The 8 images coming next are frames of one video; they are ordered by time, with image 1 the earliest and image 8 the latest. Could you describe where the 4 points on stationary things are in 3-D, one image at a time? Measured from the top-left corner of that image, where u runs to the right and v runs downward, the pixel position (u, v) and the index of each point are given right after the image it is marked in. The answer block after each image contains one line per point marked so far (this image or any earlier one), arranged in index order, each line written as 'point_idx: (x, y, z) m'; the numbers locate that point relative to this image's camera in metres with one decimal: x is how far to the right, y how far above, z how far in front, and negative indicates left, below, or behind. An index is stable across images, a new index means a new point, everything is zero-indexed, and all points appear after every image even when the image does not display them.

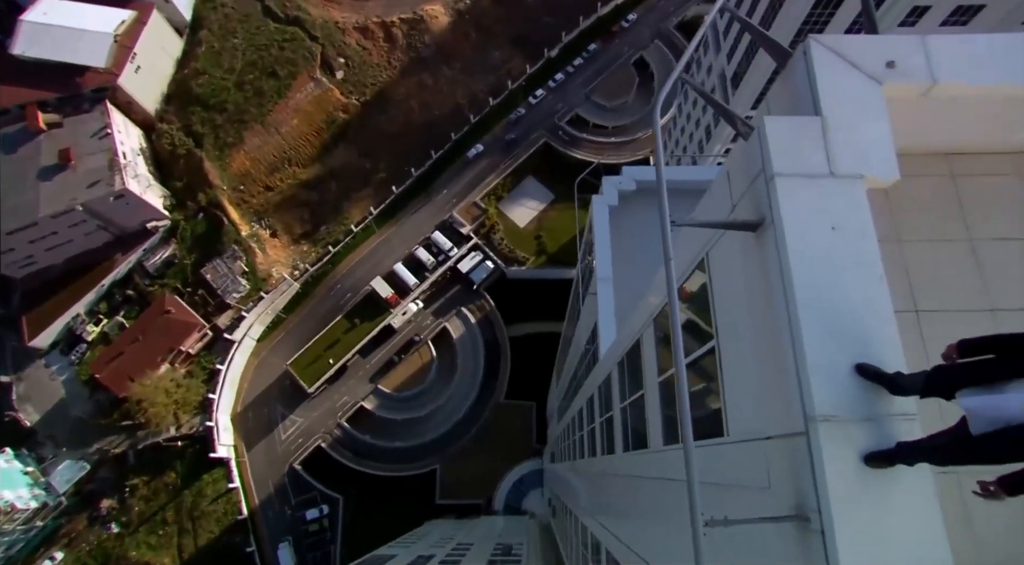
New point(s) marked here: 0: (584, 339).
0: (+1.7, -1.5, +16.8) m
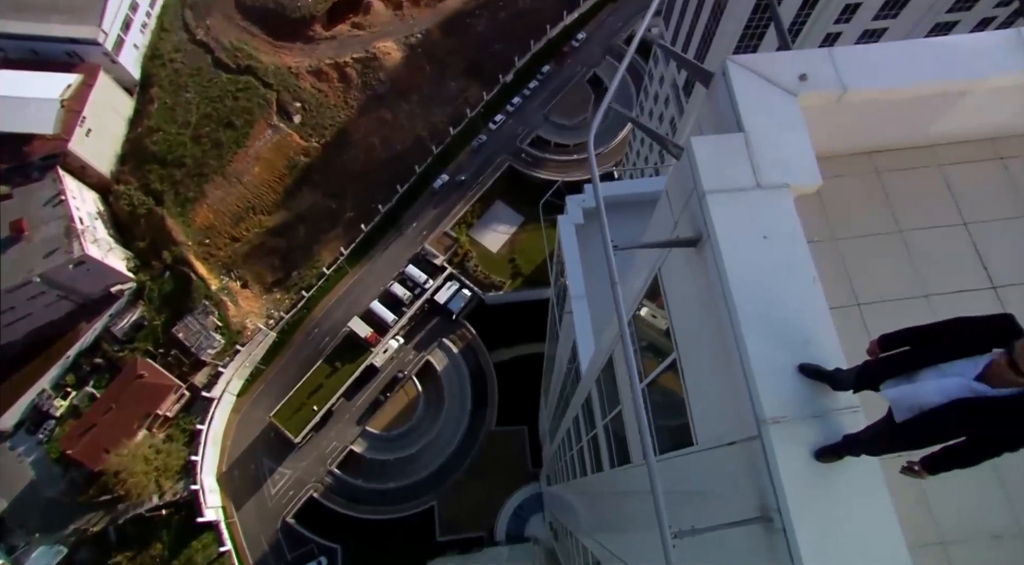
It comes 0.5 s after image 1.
0: (+1.3, -2.0, +16.7) m
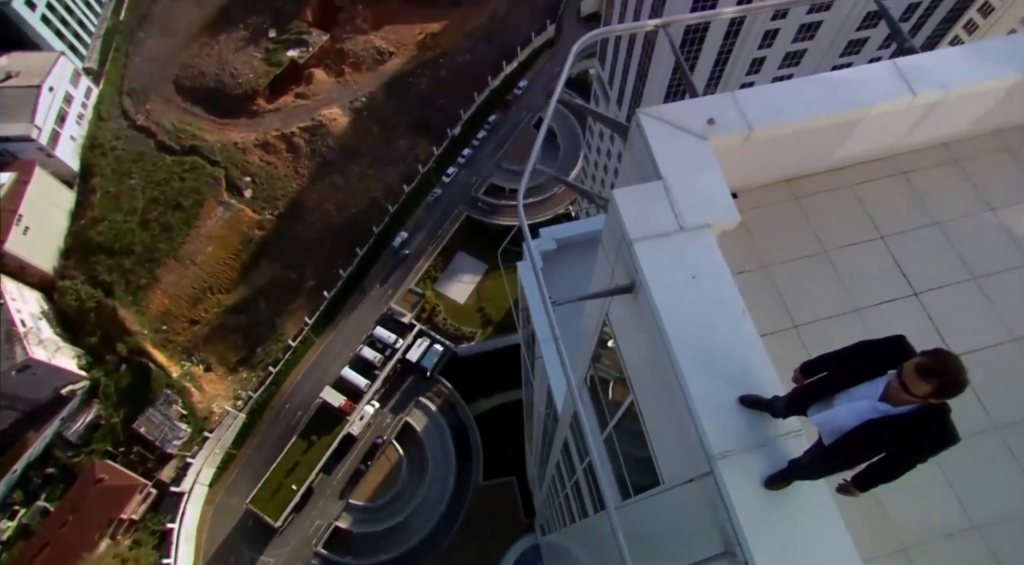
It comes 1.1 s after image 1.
0: (+0.8, -3.2, +16.4) m
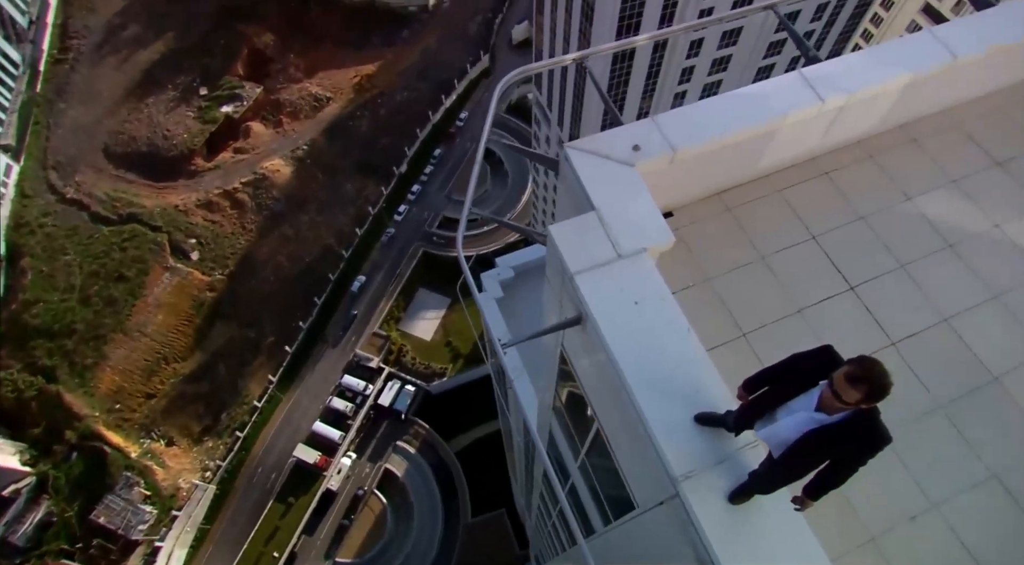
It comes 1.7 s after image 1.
0: (+0.2, -3.9, +16.2) m
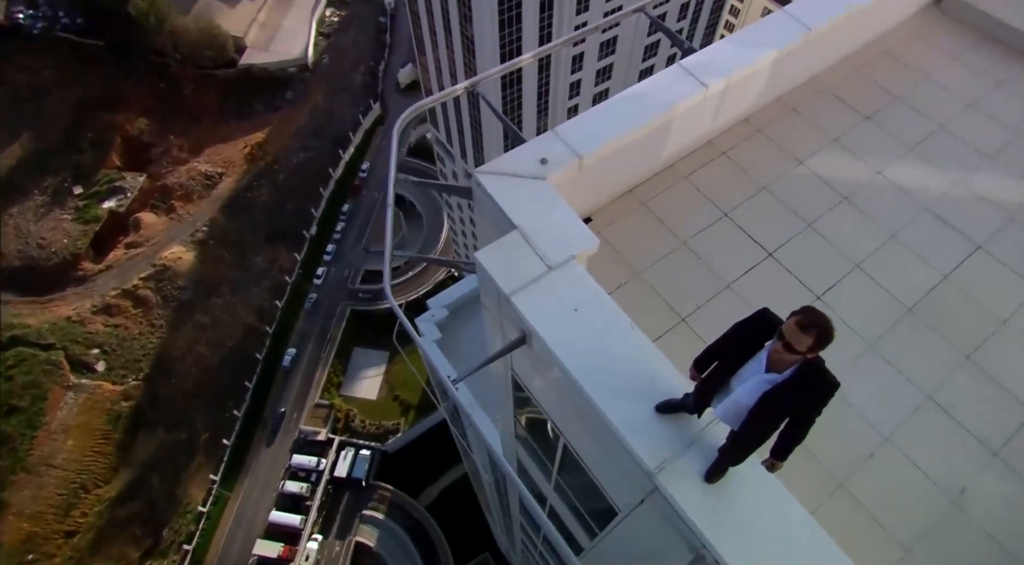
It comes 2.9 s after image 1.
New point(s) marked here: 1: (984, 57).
0: (-0.6, -4.8, +15.6) m
1: (+7.2, +3.5, +9.3) m
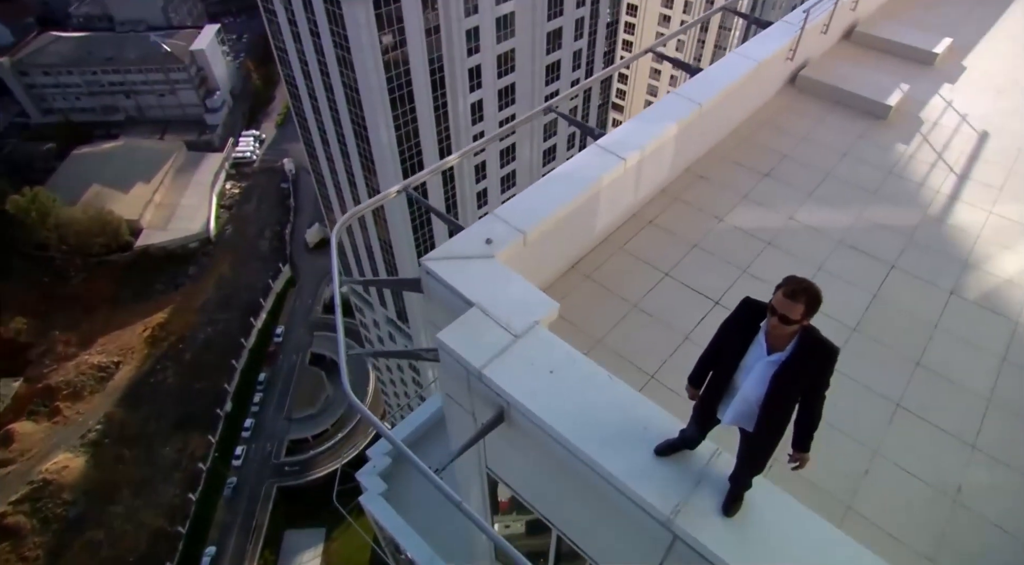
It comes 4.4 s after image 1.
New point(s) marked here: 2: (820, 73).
0: (-1.0, -7.7, +13.7) m
1: (+5.9, +2.9, +11.0) m
2: (+5.6, +3.8, +11.3) m
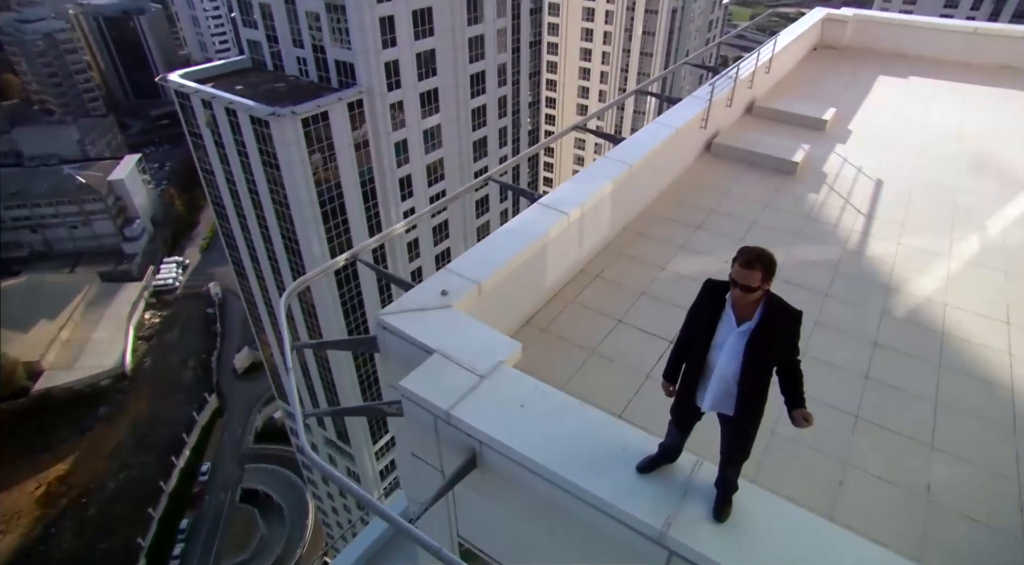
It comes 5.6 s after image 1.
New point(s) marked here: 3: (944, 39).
0: (-1.1, -9.5, +11.6) m
1: (+4.9, +2.1, +12.1) m
2: (+4.4, +2.8, +12.5) m
3: (+10.6, +6.0, +15.1) m
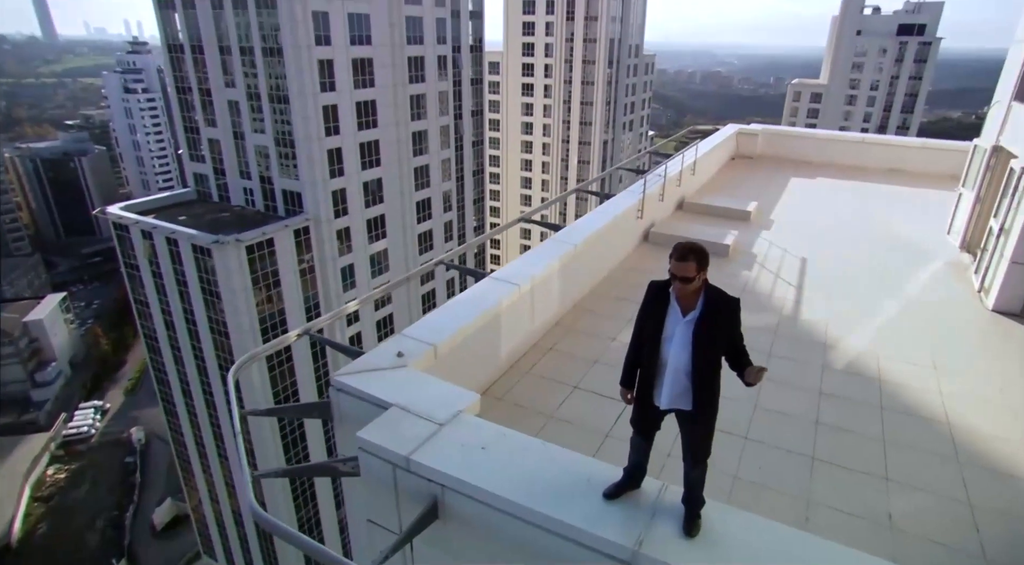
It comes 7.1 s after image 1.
0: (-1.1, -10.7, +8.5) m
1: (+4.0, +0.5, +12.6) m
2: (+3.5, +1.1, +13.1) m
3: (+9.1, +3.7, +17.1) m
